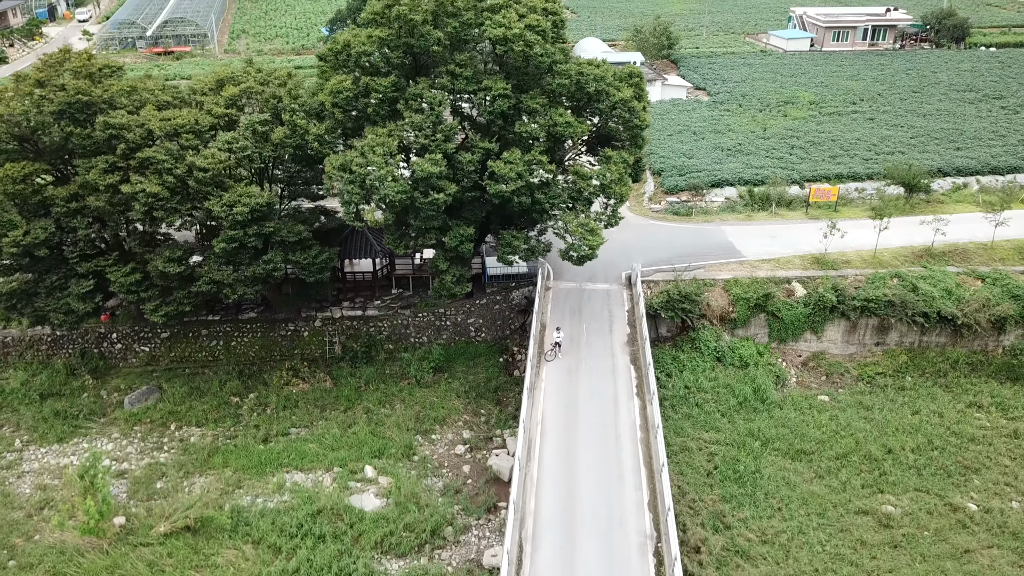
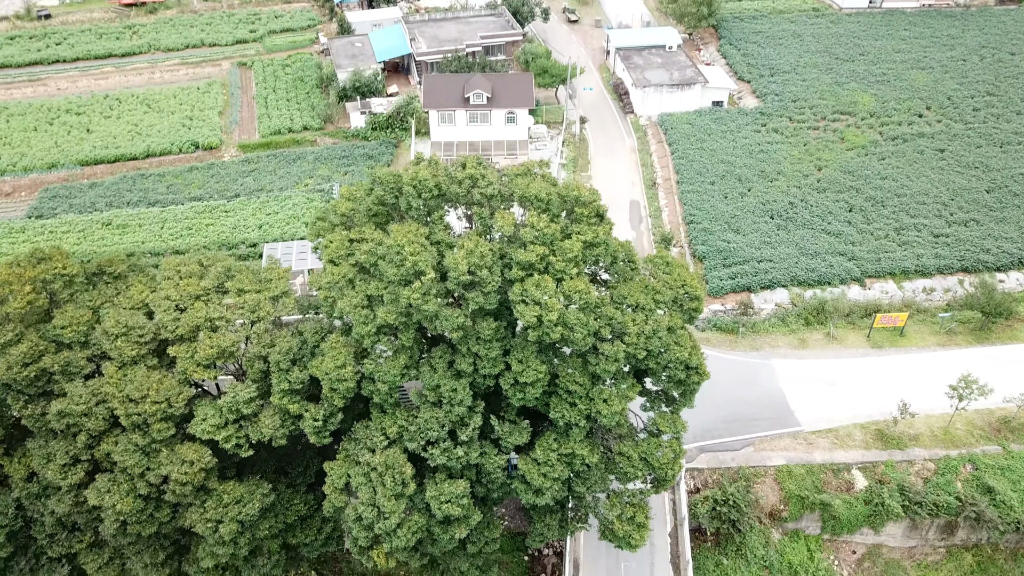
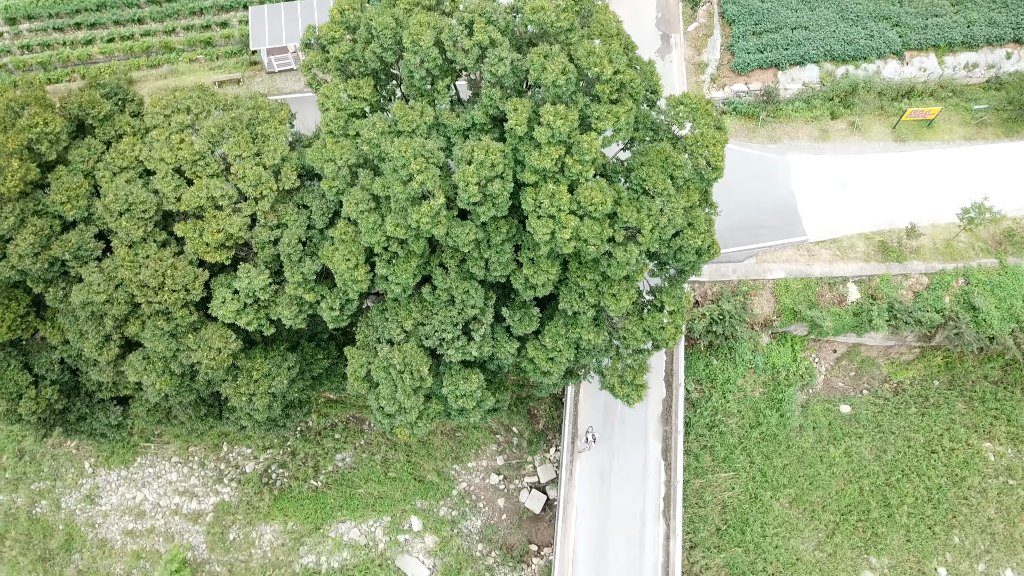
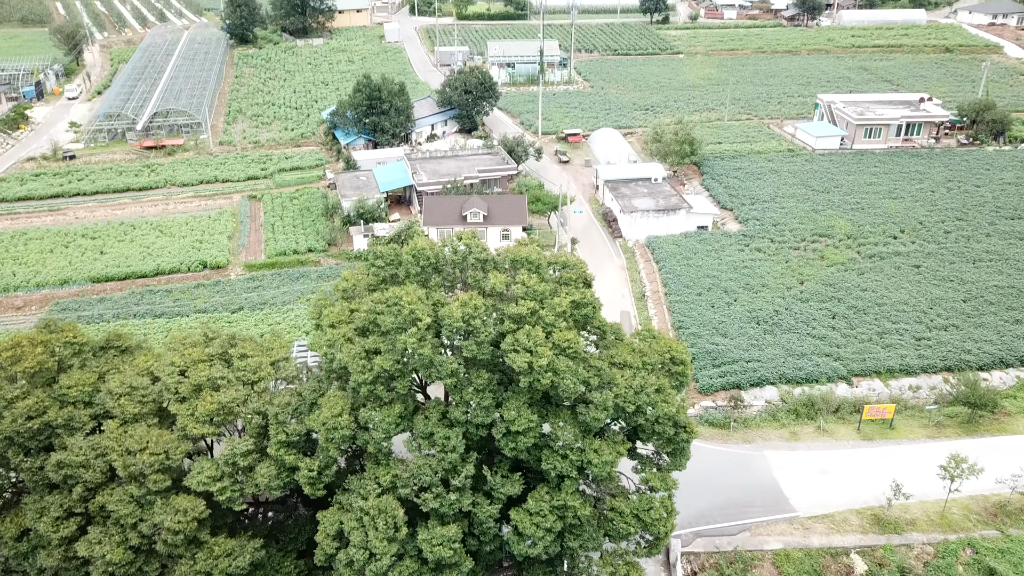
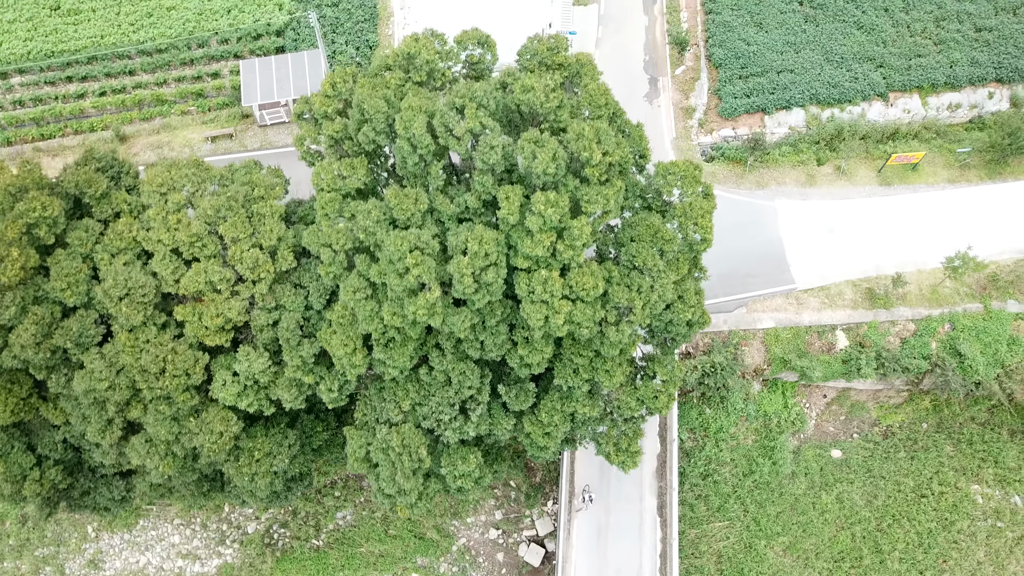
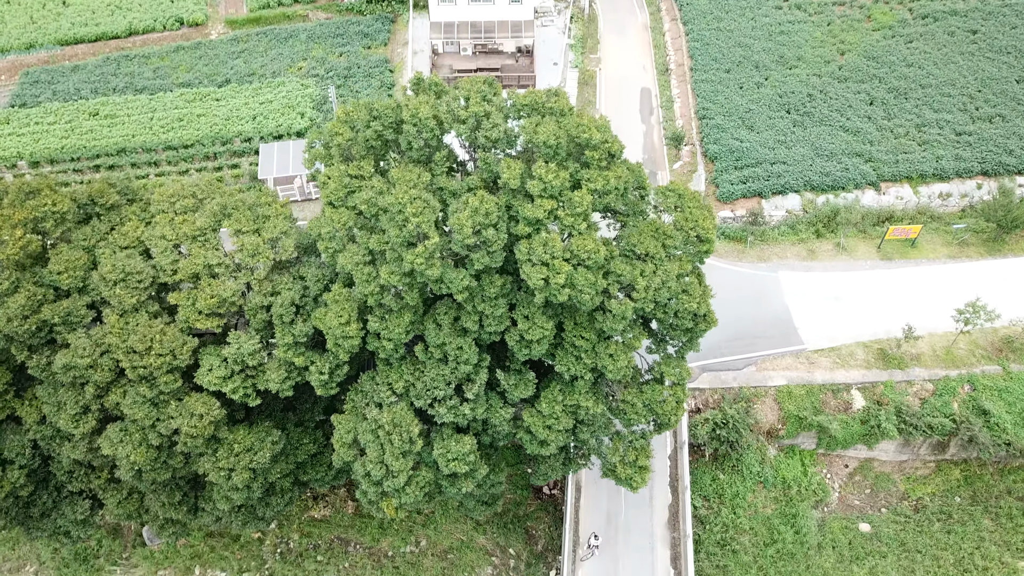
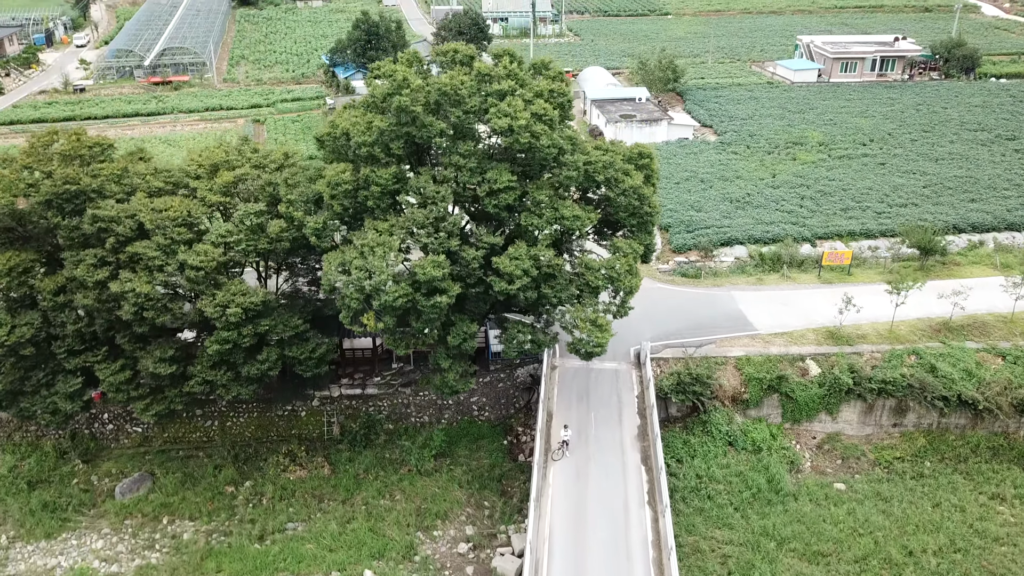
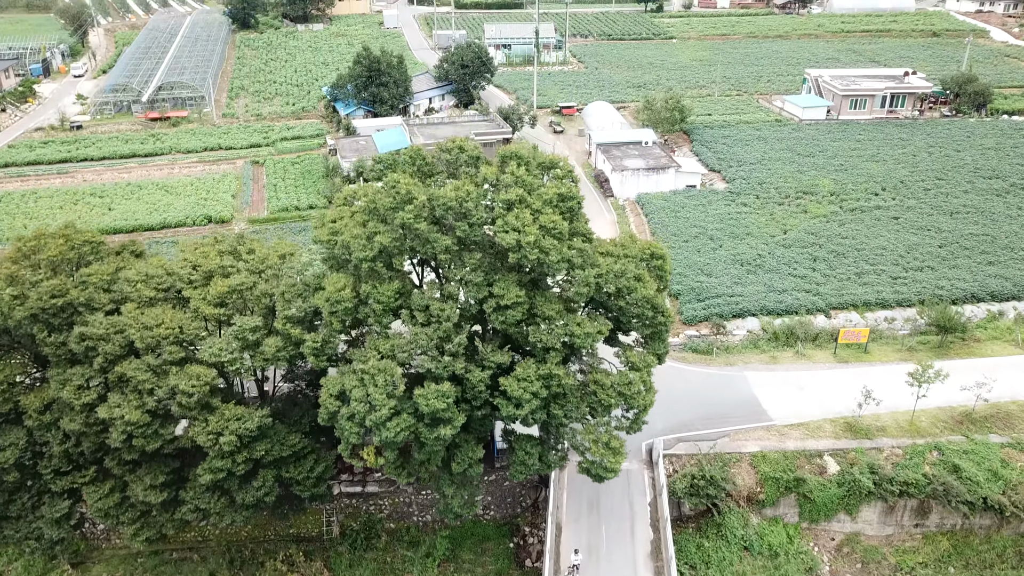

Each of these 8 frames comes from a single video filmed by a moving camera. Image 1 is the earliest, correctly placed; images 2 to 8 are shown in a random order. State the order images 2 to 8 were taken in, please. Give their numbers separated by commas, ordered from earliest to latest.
7, 8, 4, 2, 6, 3, 5
